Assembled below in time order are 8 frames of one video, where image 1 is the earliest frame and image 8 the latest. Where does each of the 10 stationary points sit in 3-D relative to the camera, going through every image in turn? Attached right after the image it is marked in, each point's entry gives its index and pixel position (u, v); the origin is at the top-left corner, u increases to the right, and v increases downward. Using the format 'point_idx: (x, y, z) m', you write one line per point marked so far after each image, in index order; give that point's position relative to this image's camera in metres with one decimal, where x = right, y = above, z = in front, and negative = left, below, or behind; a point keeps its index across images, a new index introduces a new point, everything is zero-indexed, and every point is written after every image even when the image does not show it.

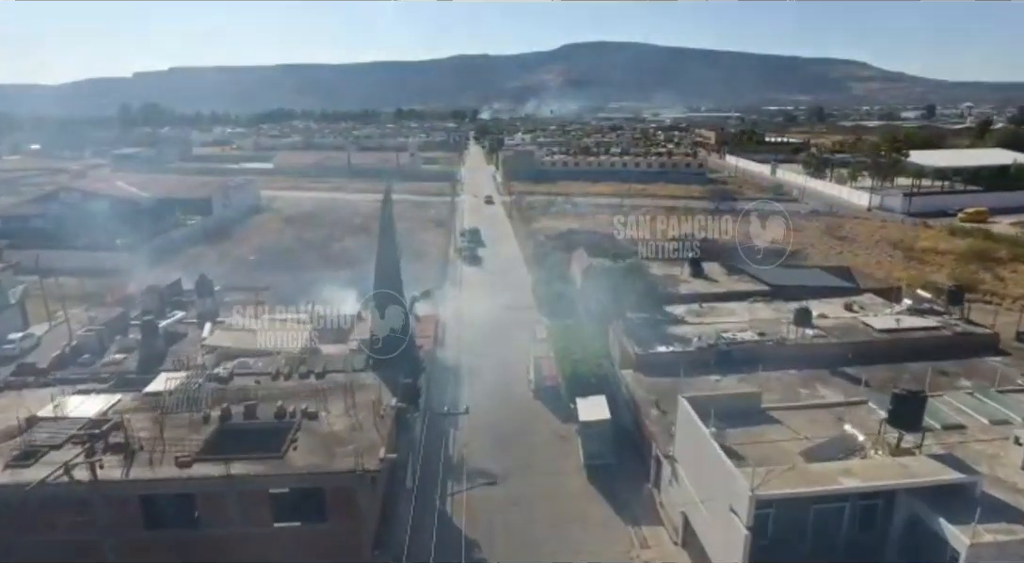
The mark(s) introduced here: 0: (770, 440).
0: (+6.3, -3.9, +15.9) m
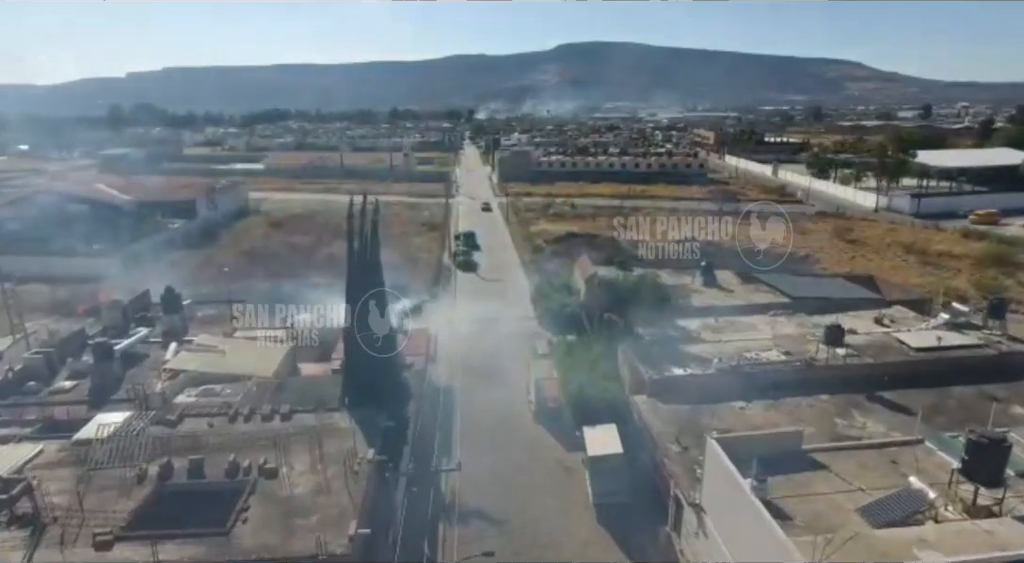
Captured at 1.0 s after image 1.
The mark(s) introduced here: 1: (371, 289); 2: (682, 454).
0: (+6.3, -4.4, +13.4) m
1: (-4.2, -0.7, +18.8) m
2: (+4.6, -4.6, +17.4) m
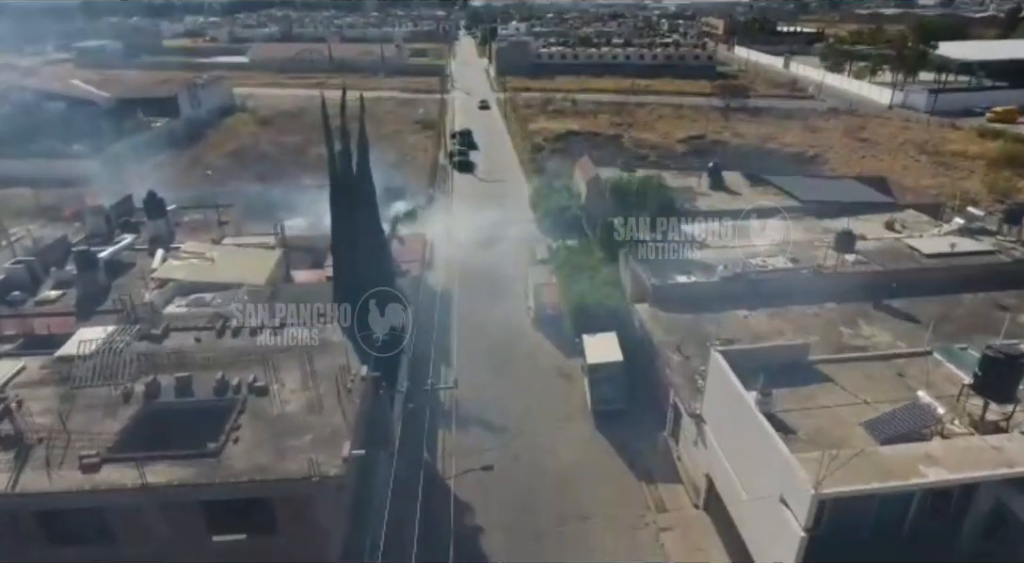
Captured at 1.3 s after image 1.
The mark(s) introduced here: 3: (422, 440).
0: (+6.3, -2.5, +13.2) m
1: (-4.3, +1.9, +17.9) m
2: (+4.5, -2.2, +17.2) m
3: (-2.7, -4.7, +19.1) m
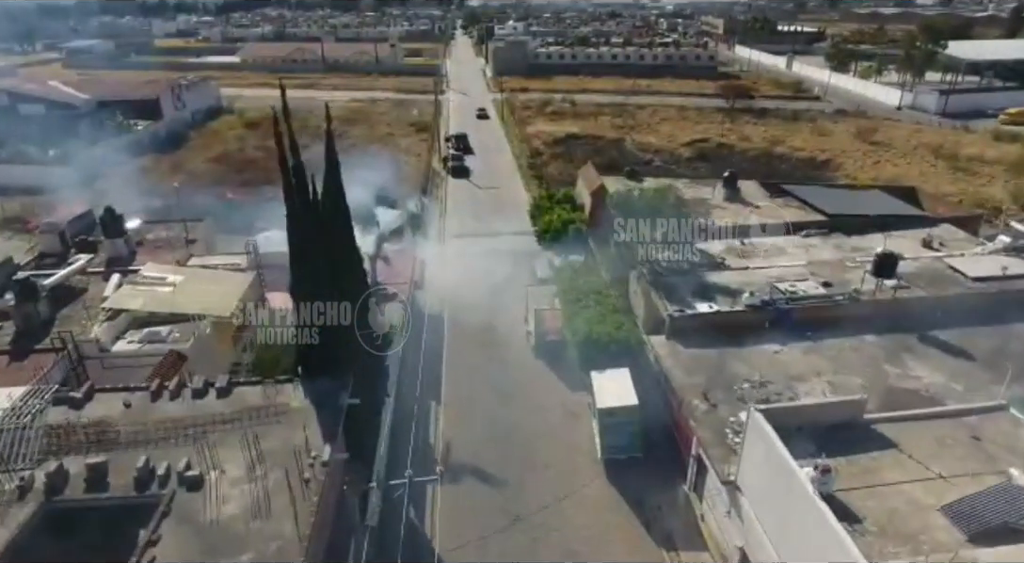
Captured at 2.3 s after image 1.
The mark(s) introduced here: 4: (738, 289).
0: (+6.3, -3.4, +10.8) m
1: (-4.3, +1.0, +15.5) m
2: (+4.5, -3.0, +14.8) m
3: (-2.7, -5.5, +16.7) m
4: (+6.7, -0.2, +19.4) m
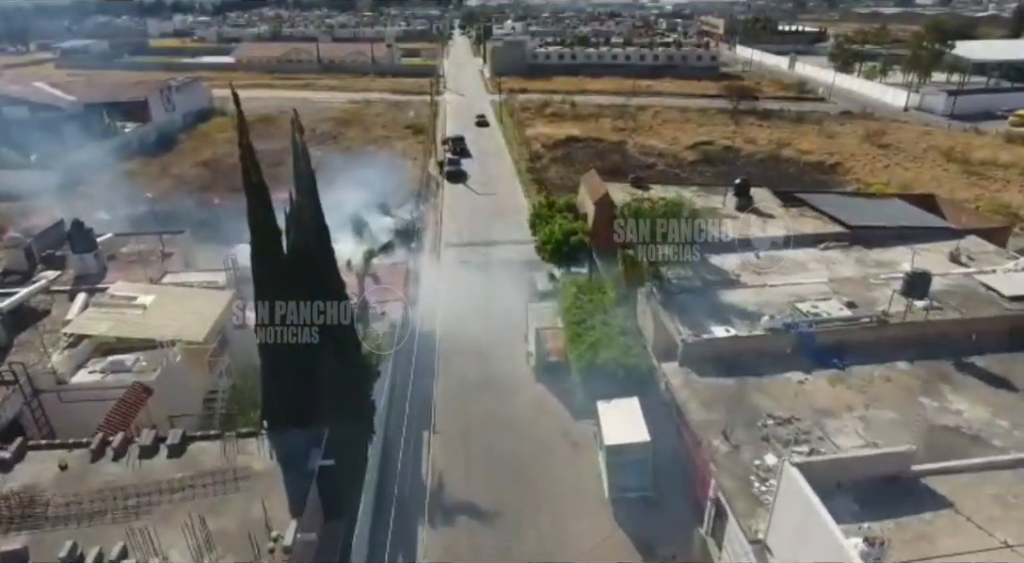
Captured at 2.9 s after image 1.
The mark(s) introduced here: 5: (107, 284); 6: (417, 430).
0: (+6.3, -3.9, +9.3) m
1: (-4.3, +0.4, +14.0) m
2: (+4.5, -3.6, +13.3) m
3: (-2.8, -6.1, +15.2) m
4: (+6.7, -0.8, +17.9) m
5: (-12.0, -0.1, +19.4) m
6: (-2.7, -4.3, +18.7) m
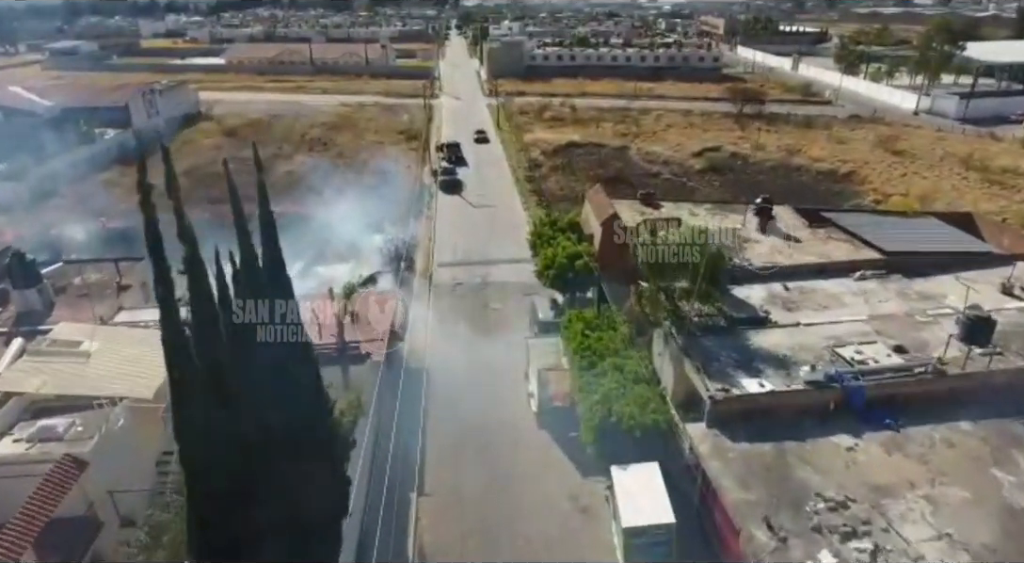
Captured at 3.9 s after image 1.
0: (+6.3, -4.9, +7.0) m
1: (-4.3, -0.6, +11.7) m
2: (+4.5, -4.6, +11.0) m
3: (-2.7, -7.1, +12.9) m
4: (+6.7, -1.8, +15.6) m
5: (-12.0, -1.1, +17.1) m
6: (-2.7, -5.3, +16.4) m
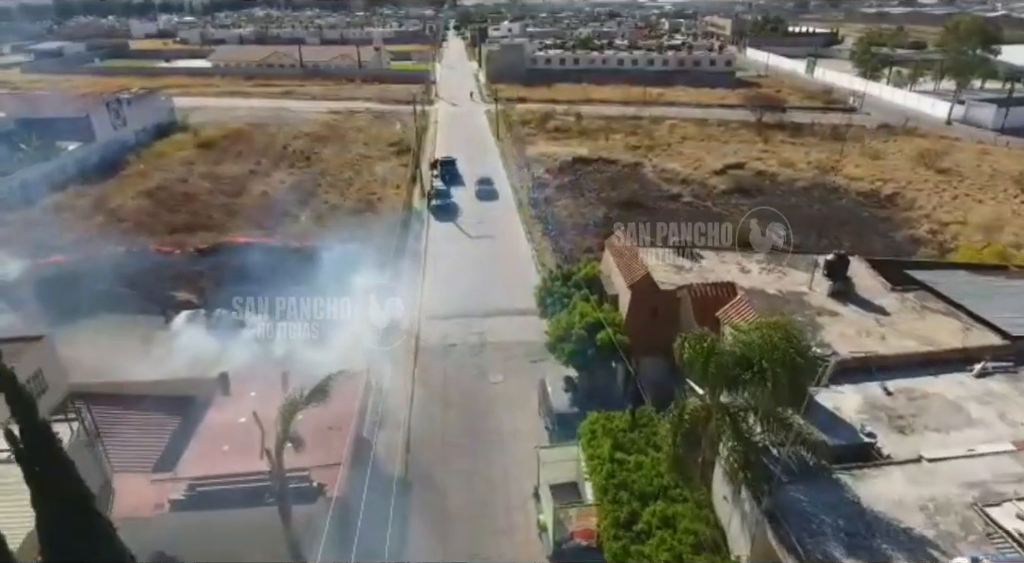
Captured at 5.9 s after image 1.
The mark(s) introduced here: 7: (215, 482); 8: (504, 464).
0: (+6.4, -7.1, +2.1) m
1: (-4.2, -2.8, +6.8) m
2: (+4.7, -6.8, +6.1) m
3: (-2.6, -9.3, +8.0) m
4: (+6.8, -4.0, +10.7) m
5: (-11.9, -3.3, +12.2) m
6: (-2.6, -7.5, +11.4) m
7: (-6.3, -4.3, +13.8) m
8: (-0.2, -4.6, +17.0) m
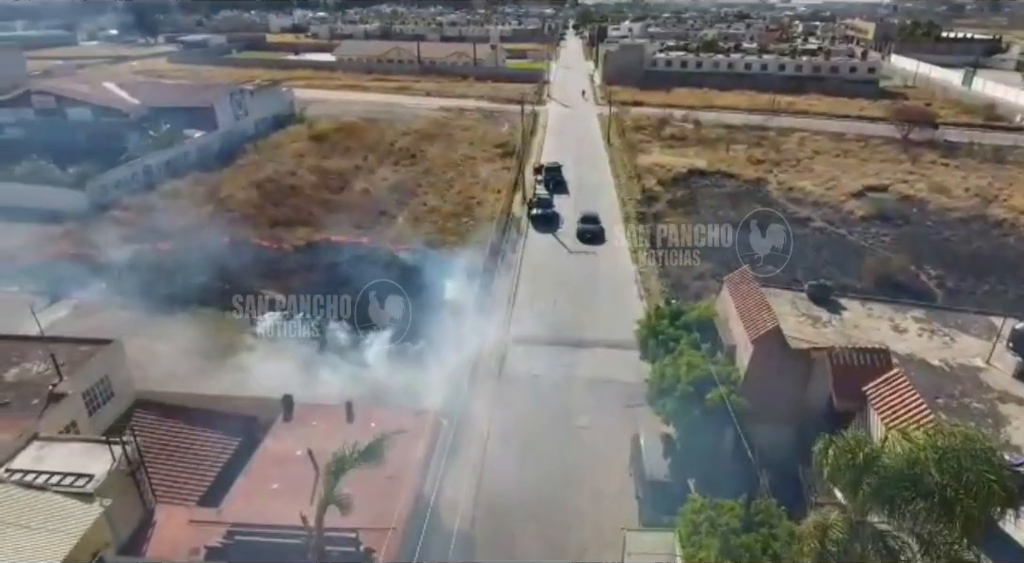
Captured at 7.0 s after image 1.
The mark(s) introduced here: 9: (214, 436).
0: (+5.7, -8.5, -1.1) m
1: (-3.7, -3.4, +5.0) m
2: (+4.6, -8.0, +3.1) m
3: (-2.5, -10.0, +6.1) m
4: (+7.6, -5.5, +7.3) m
5: (-10.6, -3.4, +11.6) m
6: (-1.8, -8.2, +9.5) m
7: (-4.9, -4.7, +12.4) m
8: (+1.6, -5.5, +14.6) m
9: (-7.1, -3.7, +15.6) m
